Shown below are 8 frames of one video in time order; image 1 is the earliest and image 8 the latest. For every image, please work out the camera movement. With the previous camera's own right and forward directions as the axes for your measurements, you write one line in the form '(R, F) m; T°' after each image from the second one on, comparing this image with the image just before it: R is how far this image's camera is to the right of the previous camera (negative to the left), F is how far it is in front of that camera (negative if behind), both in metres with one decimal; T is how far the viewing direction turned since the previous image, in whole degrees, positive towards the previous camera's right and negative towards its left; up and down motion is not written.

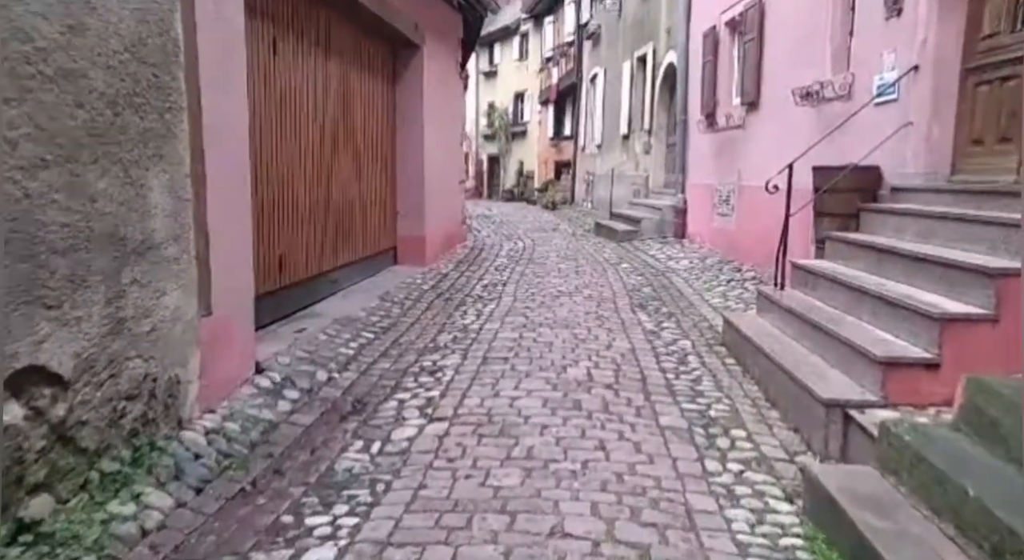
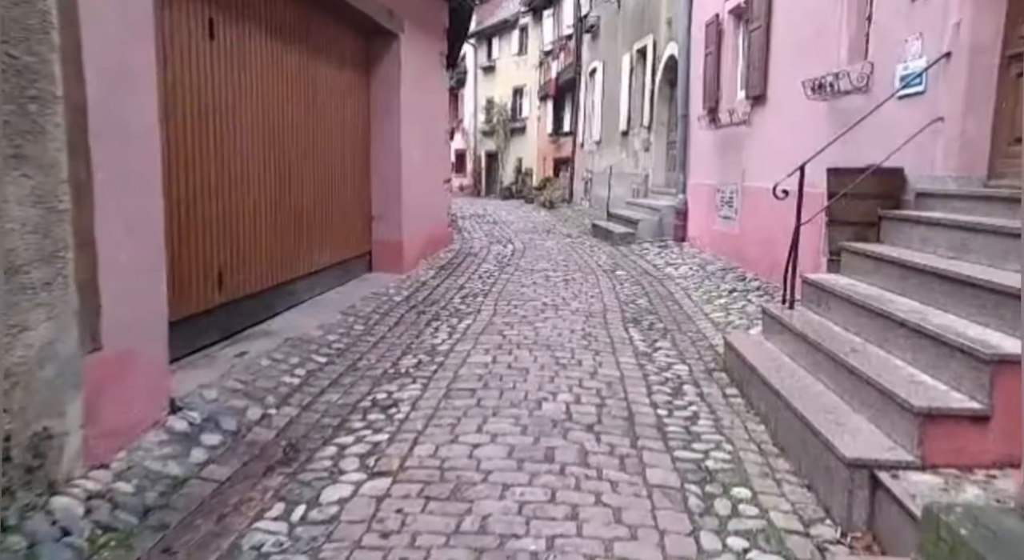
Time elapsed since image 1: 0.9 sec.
(+0.2, +0.6) m; 0°
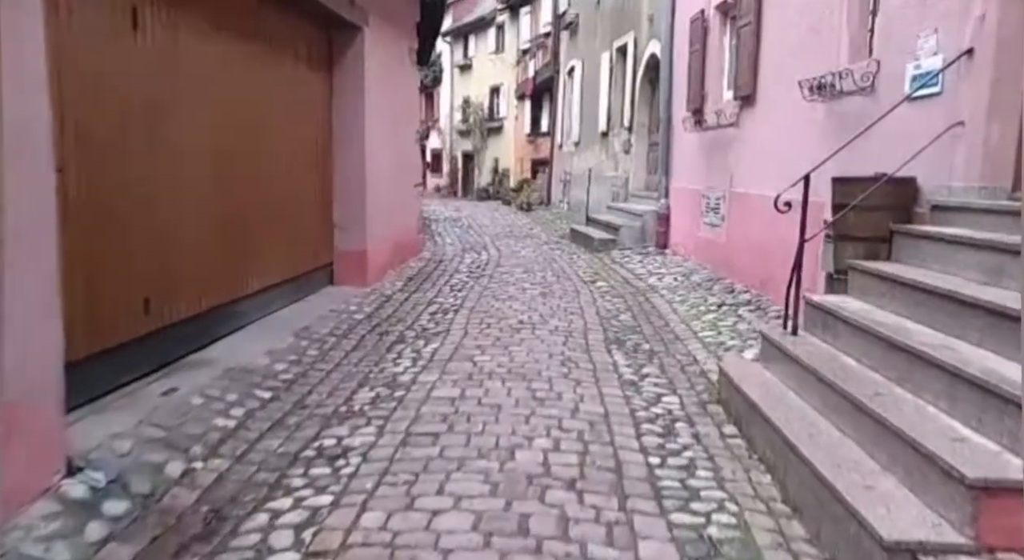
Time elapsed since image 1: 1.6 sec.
(0.0, +0.5) m; +2°
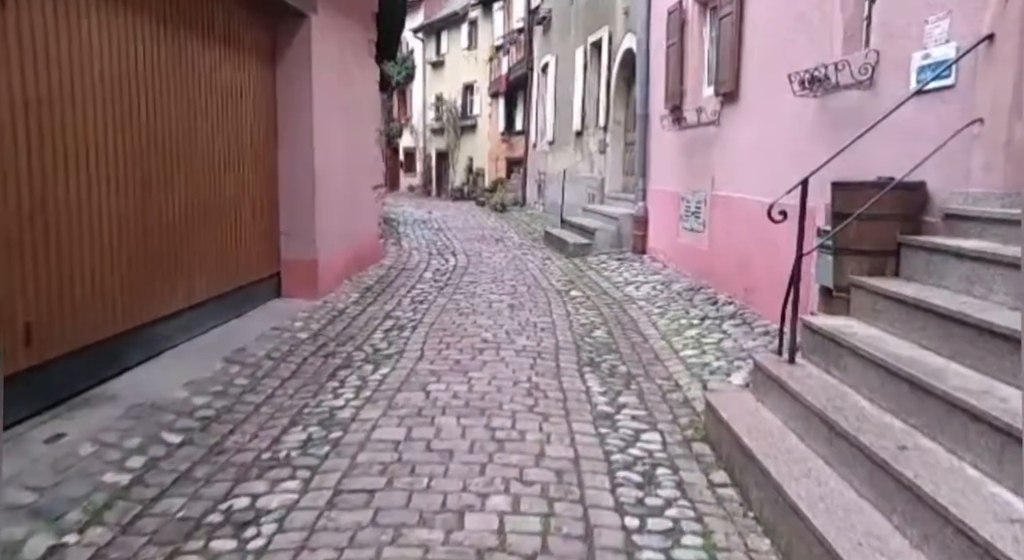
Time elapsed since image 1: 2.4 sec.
(+0.1, +0.6) m; +2°
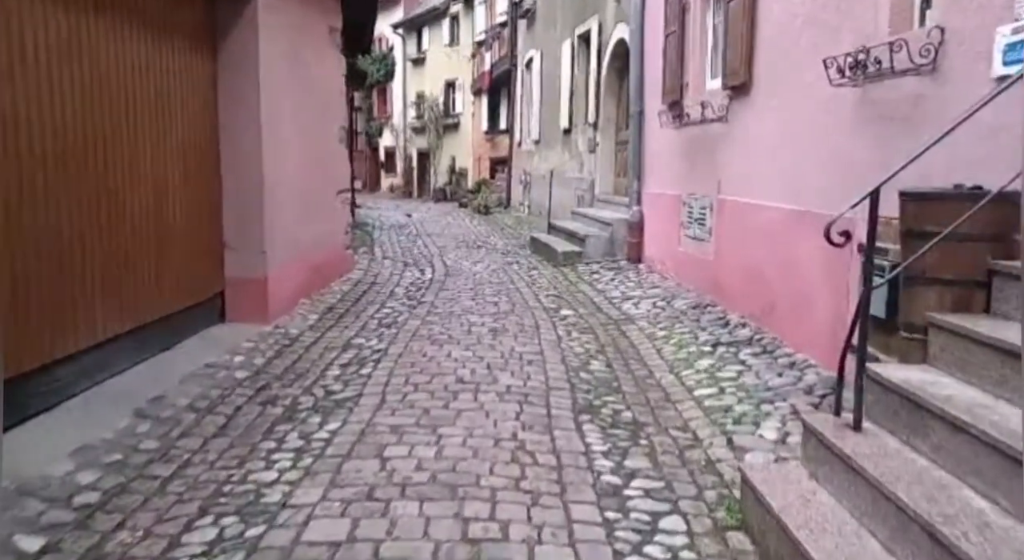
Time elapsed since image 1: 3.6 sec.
(0.0, +0.9) m; +1°
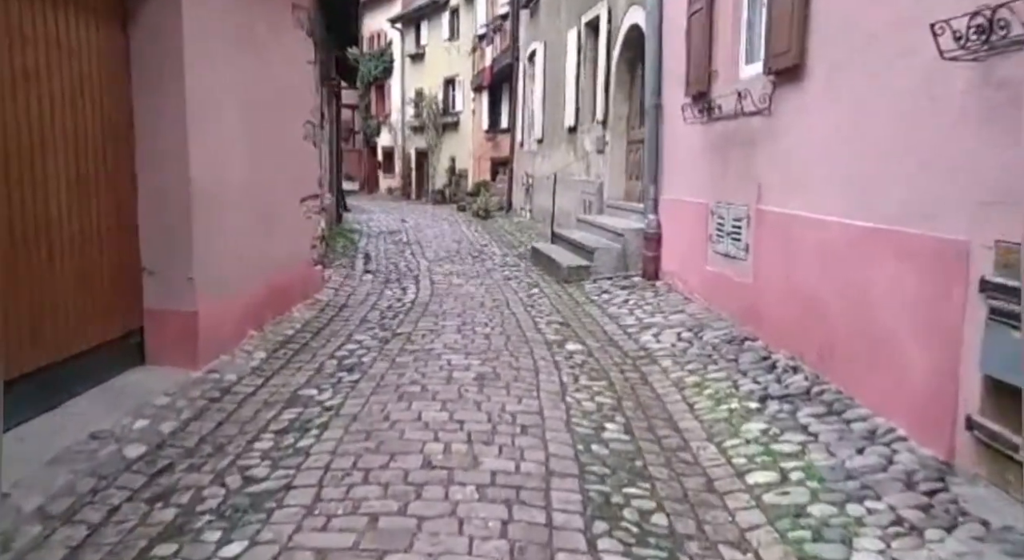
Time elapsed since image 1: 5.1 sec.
(+0.1, +1.2) m; 0°
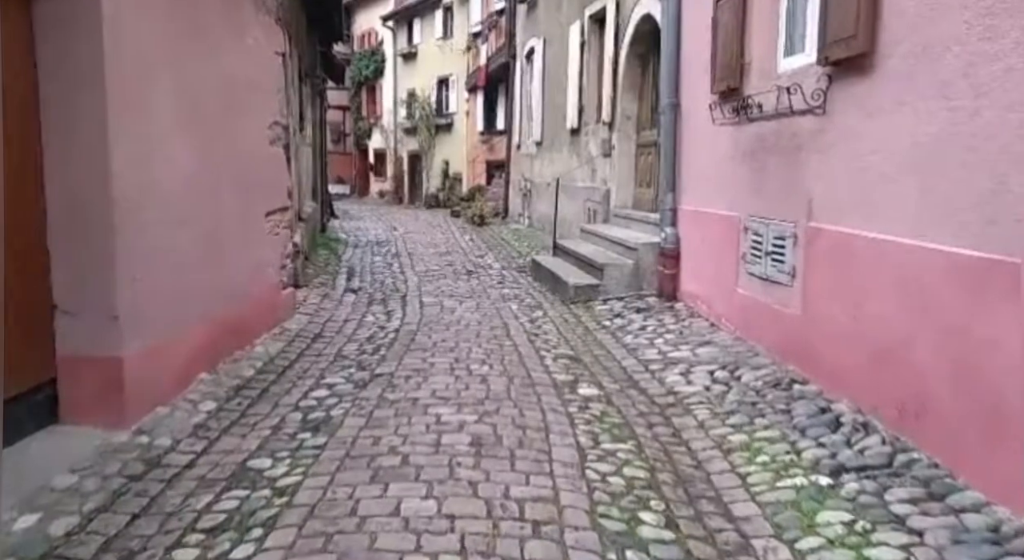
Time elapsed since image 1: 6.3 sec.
(0.0, +0.9) m; 0°
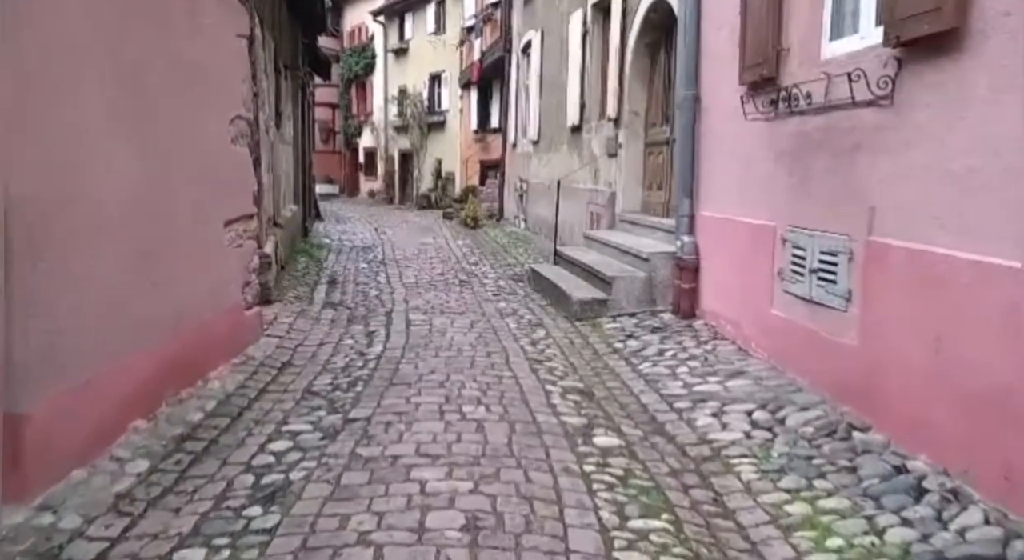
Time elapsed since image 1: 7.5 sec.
(0.0, +0.8) m; 0°
